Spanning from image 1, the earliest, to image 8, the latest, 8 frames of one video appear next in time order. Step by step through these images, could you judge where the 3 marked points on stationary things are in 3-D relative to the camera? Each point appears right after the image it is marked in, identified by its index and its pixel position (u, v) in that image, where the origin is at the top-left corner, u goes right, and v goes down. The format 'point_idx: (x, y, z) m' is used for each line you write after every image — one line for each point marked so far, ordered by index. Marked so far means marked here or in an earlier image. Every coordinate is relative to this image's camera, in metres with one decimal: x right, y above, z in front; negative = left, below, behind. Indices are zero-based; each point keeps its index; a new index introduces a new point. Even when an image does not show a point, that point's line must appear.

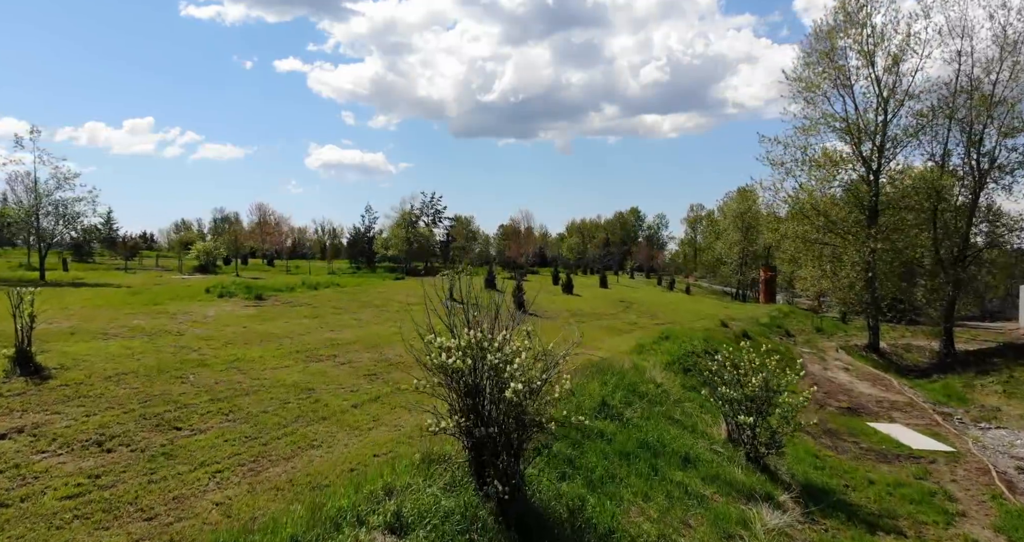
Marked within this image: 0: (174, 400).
0: (-5.7, -2.2, +12.7) m
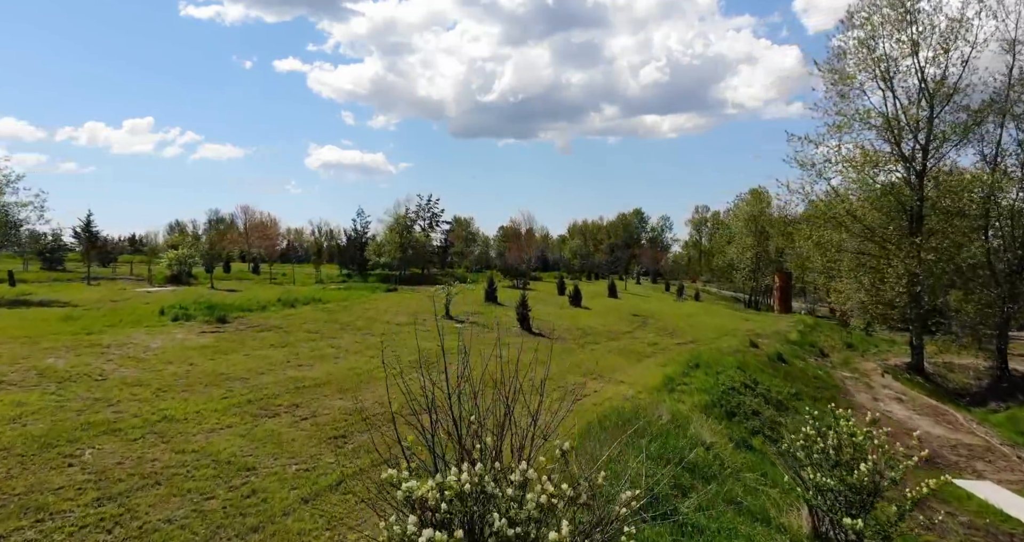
0: (-5.6, -2.7, +9.1) m
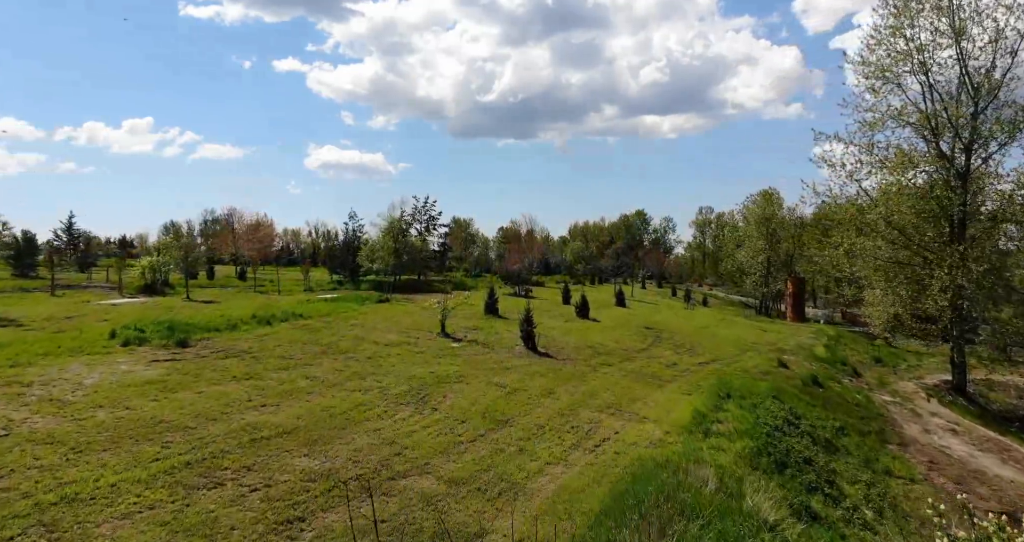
0: (-5.5, -3.1, +6.3) m
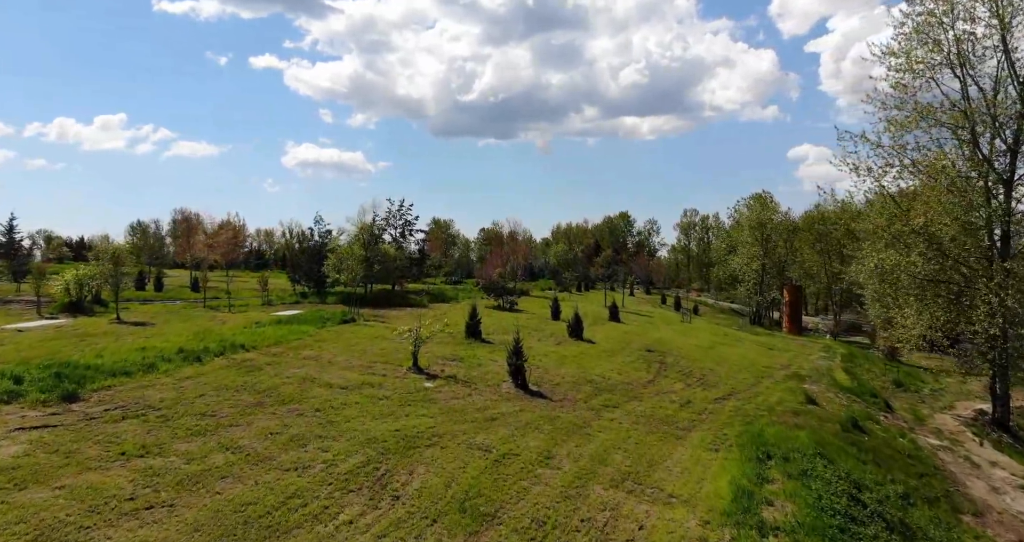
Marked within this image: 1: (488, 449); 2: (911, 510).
0: (-5.4, -3.7, +2.2) m
1: (-0.5, -3.4, +14.3) m
2: (+7.8, -4.6, +14.7) m
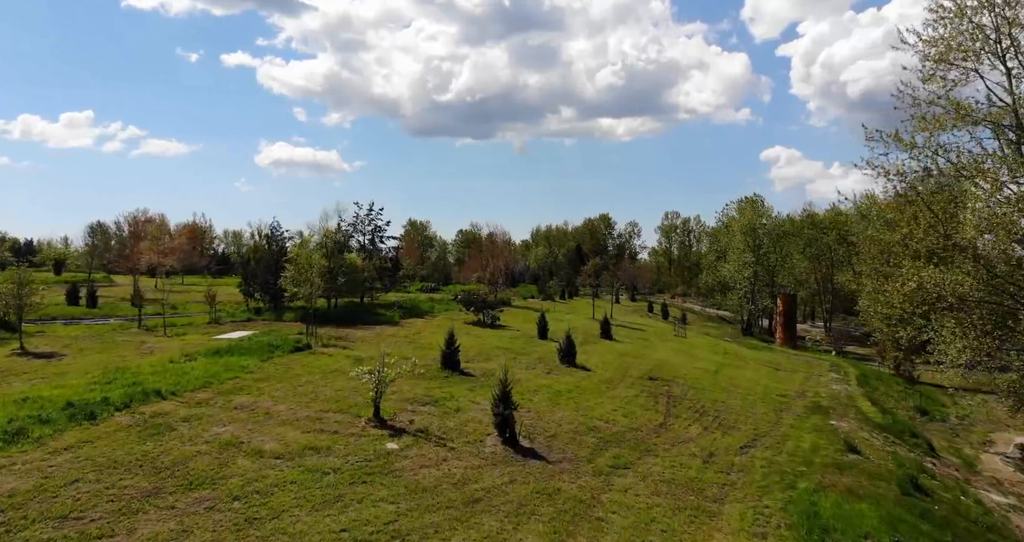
0: (-5.1, -4.3, -1.9) m
1: (-0.6, -3.9, +10.4) m
2: (+7.6, -5.2, +11.1) m
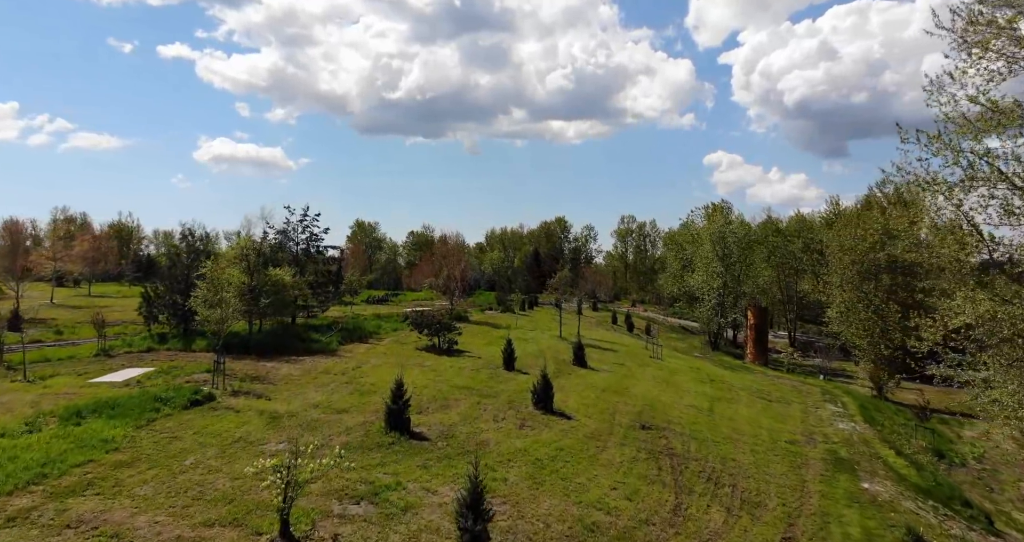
0: (-4.4, -4.9, -7.1) m
1: (-0.6, -4.6, +5.4) m
2: (+7.5, -6.0, +6.6) m
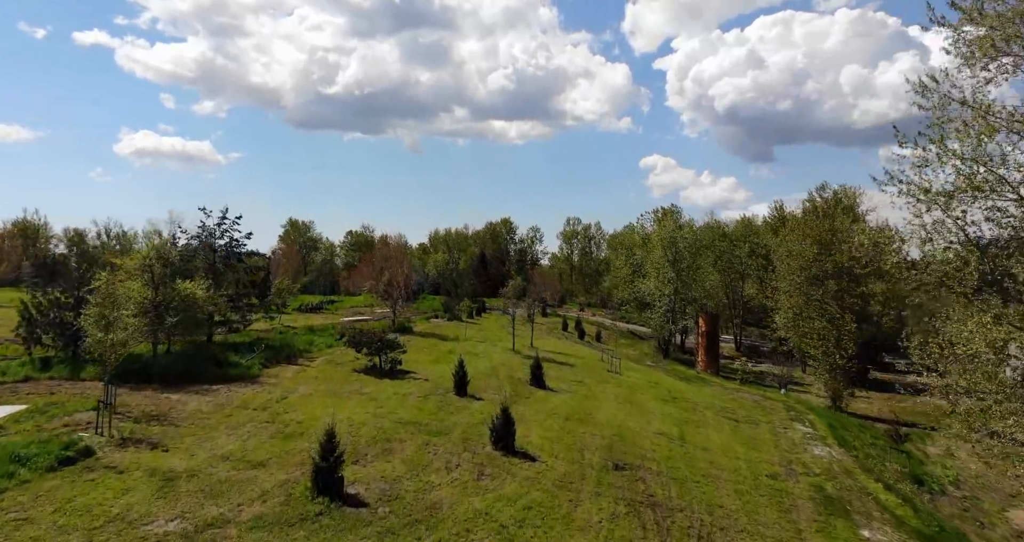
0: (-3.2, -5.3, -10.4) m
1: (-0.5, -5.0, +2.3) m
2: (+7.5, -6.4, +4.2) m
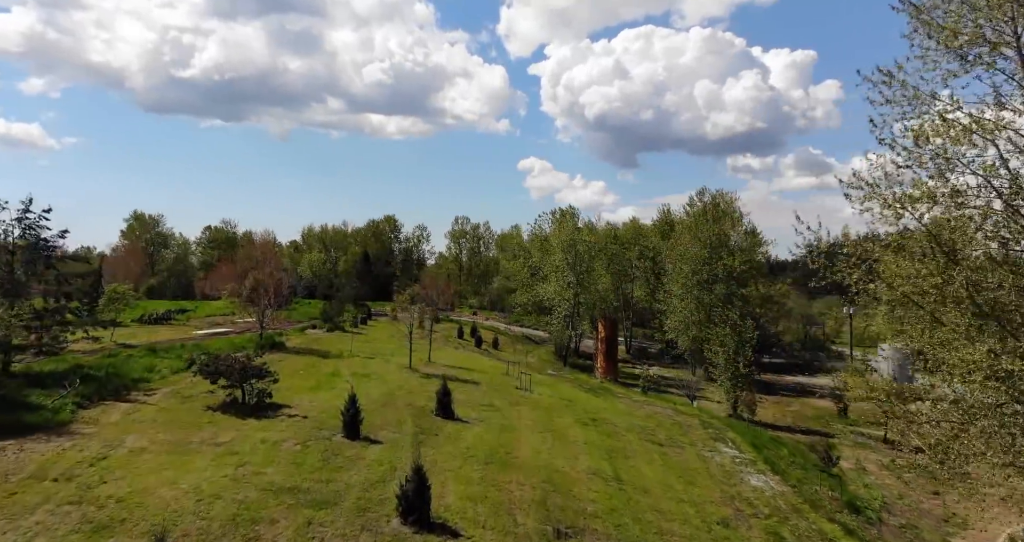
0: (-0.1, -5.6, -15.0) m
1: (+0.5, -5.3, -2.0) m
2: (+8.1, -6.7, +1.2) m
